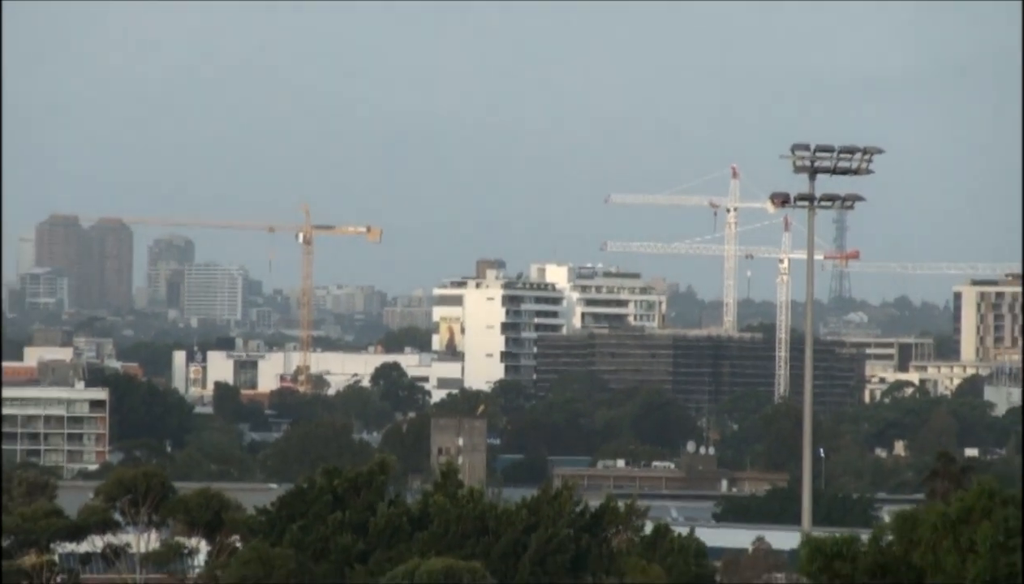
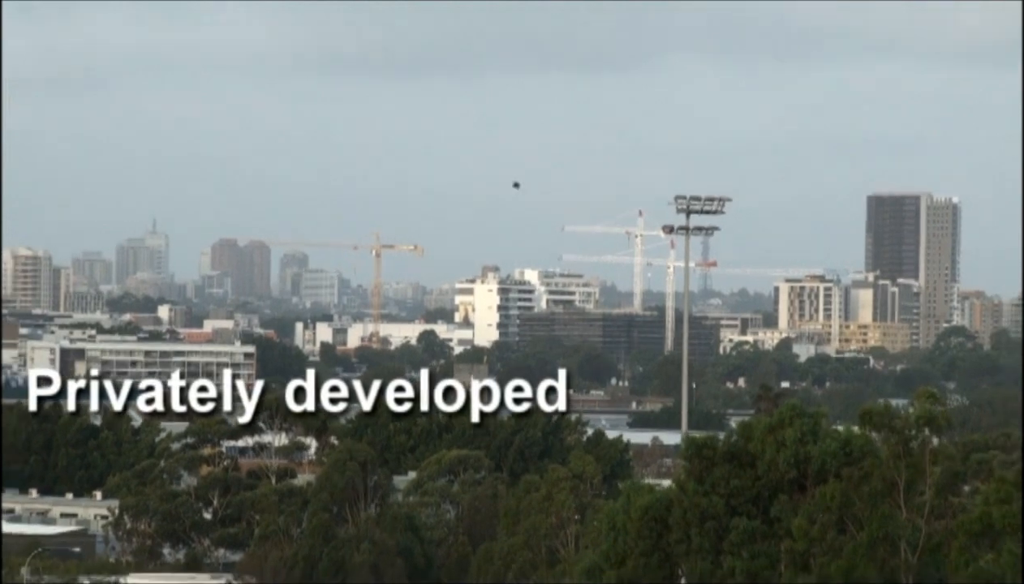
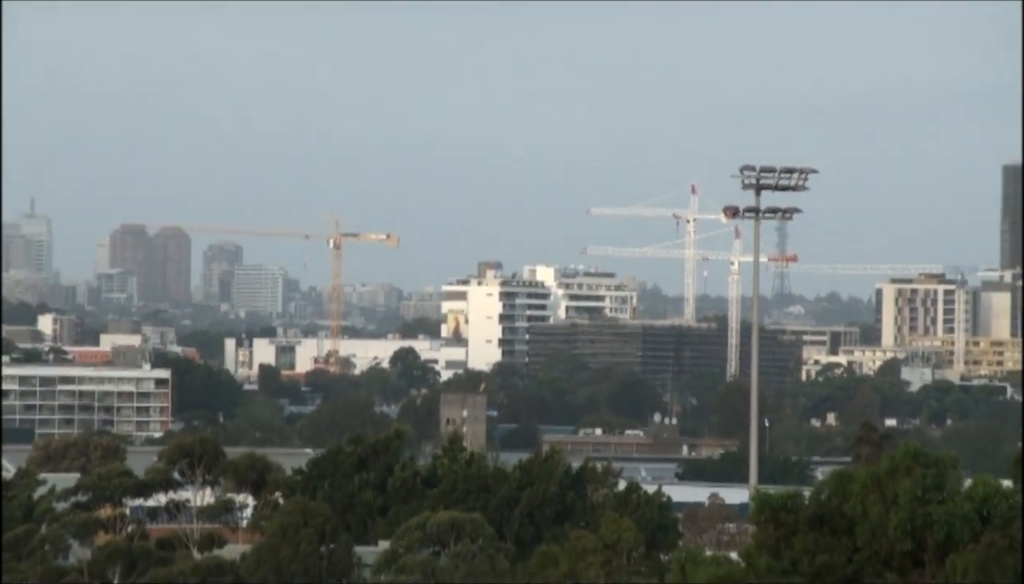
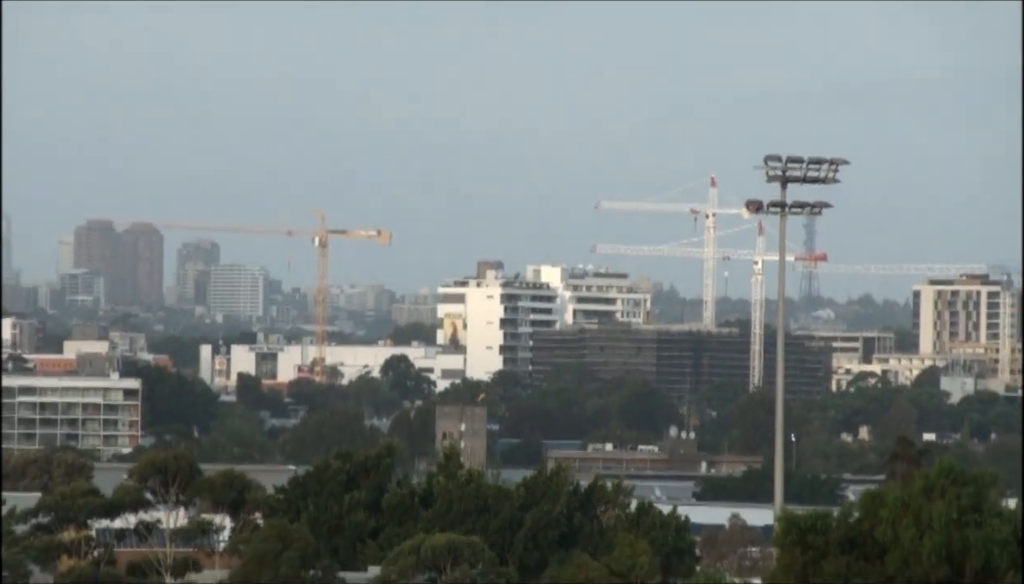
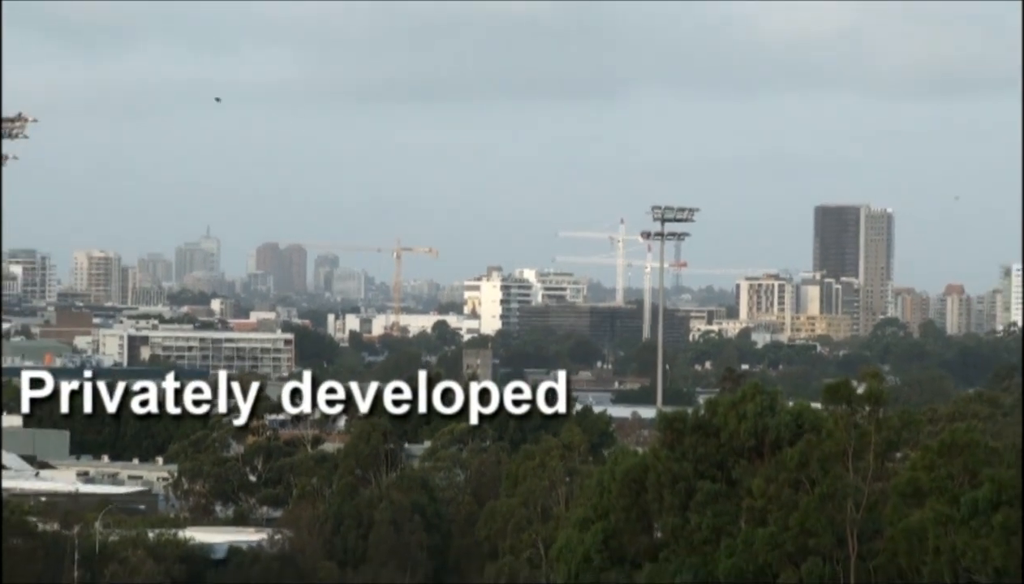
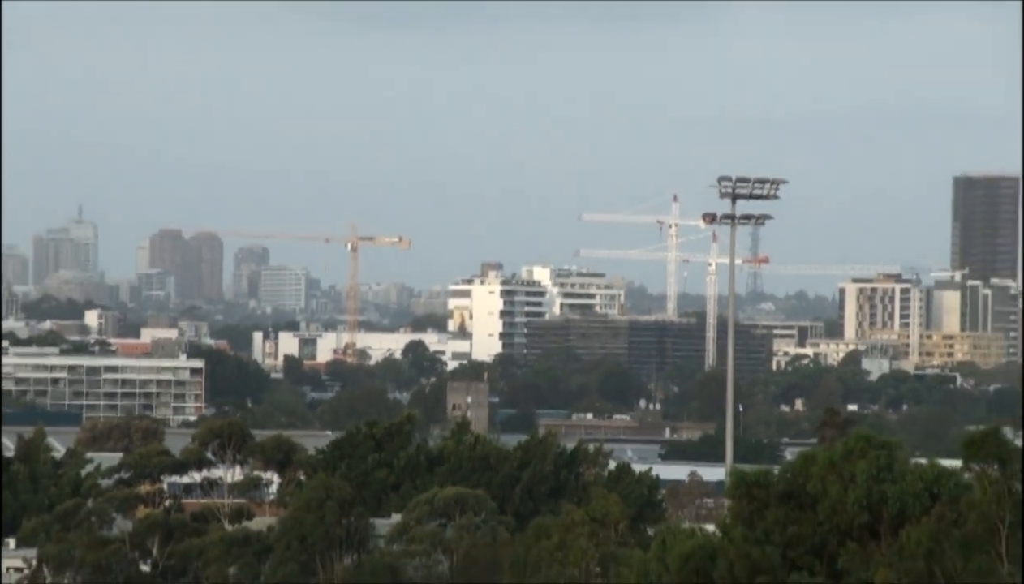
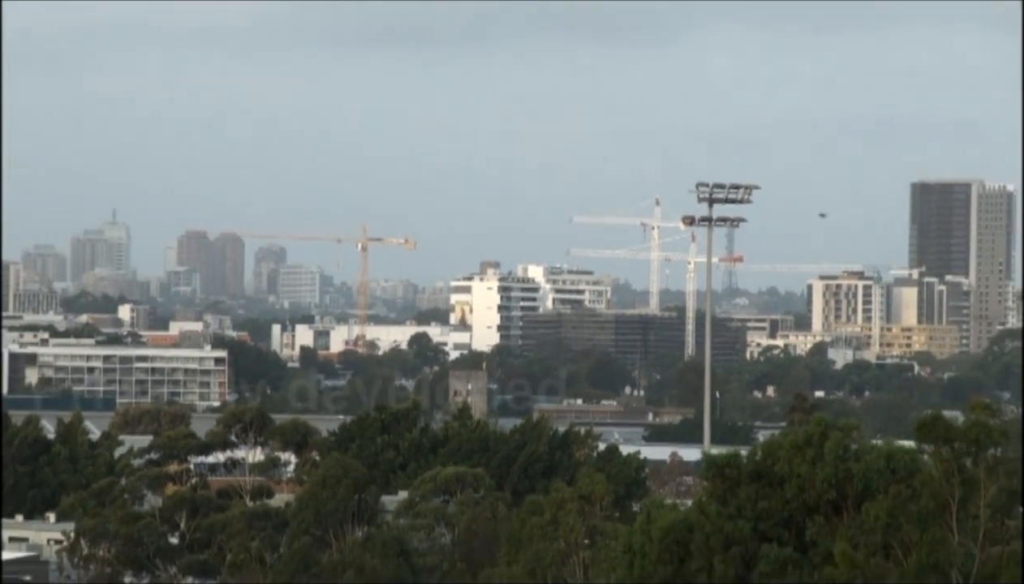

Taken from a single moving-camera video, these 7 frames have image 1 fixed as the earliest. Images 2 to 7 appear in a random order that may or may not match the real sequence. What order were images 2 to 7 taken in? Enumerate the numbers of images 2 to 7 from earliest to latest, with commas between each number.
4, 3, 6, 7, 2, 5
